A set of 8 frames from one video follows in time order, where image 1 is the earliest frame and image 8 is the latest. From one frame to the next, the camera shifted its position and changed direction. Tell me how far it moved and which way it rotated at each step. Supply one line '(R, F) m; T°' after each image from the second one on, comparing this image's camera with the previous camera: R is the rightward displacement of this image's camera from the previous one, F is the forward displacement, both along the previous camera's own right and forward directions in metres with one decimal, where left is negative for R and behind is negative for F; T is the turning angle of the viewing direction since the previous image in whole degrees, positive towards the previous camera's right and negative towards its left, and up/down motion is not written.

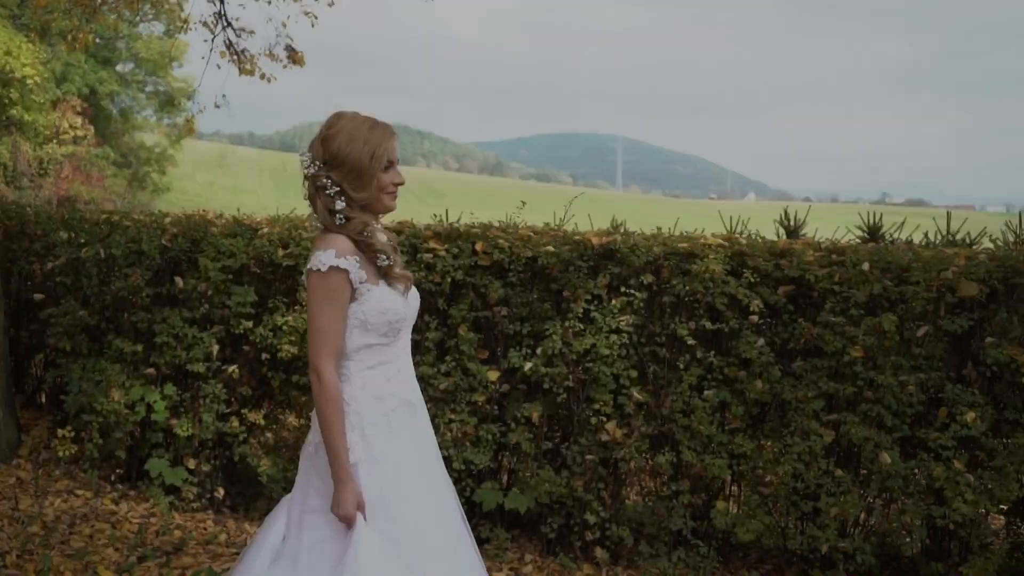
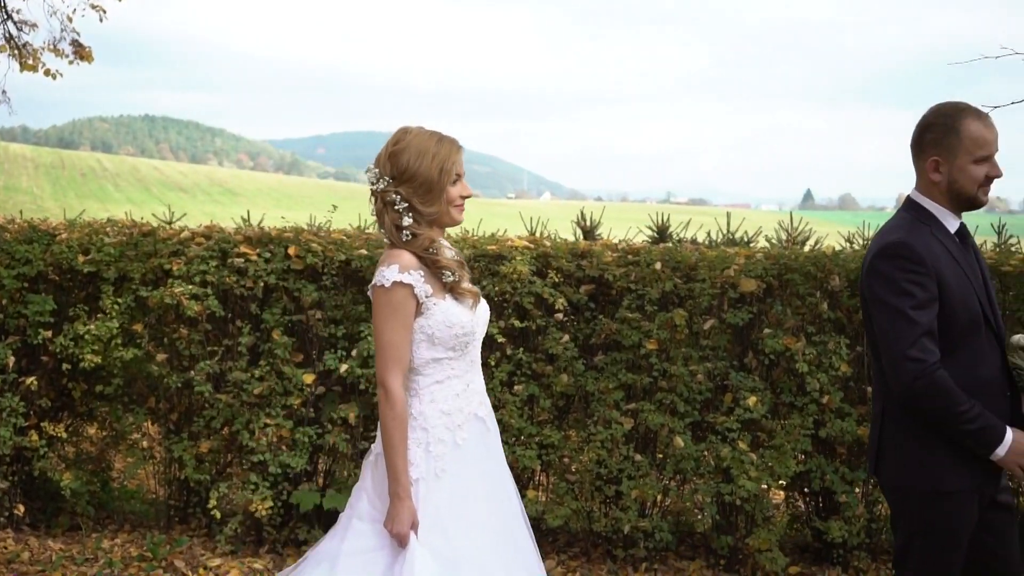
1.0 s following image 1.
(-0.1, -0.2) m; +11°
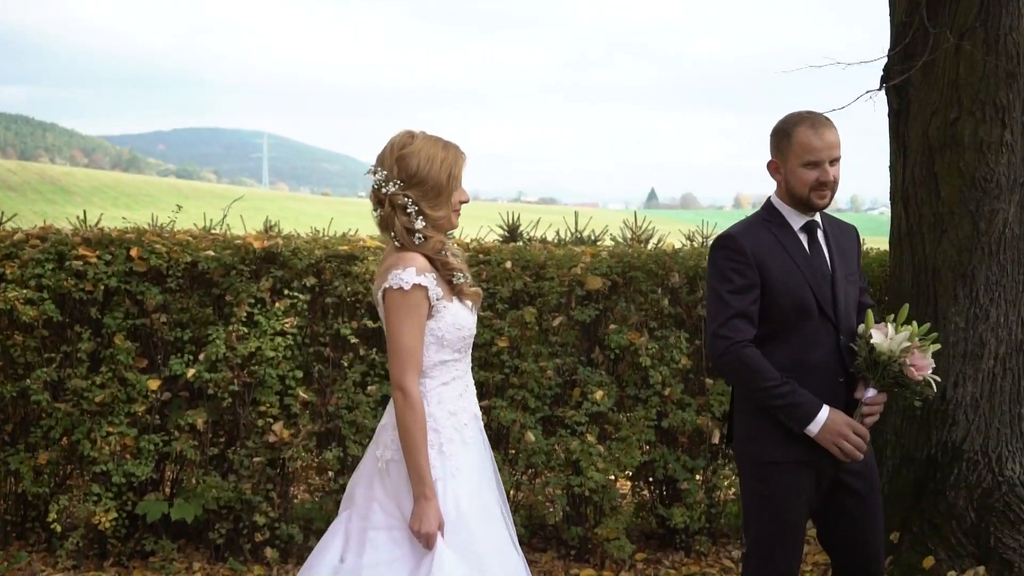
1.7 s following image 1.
(0.0, -0.1) m; +8°
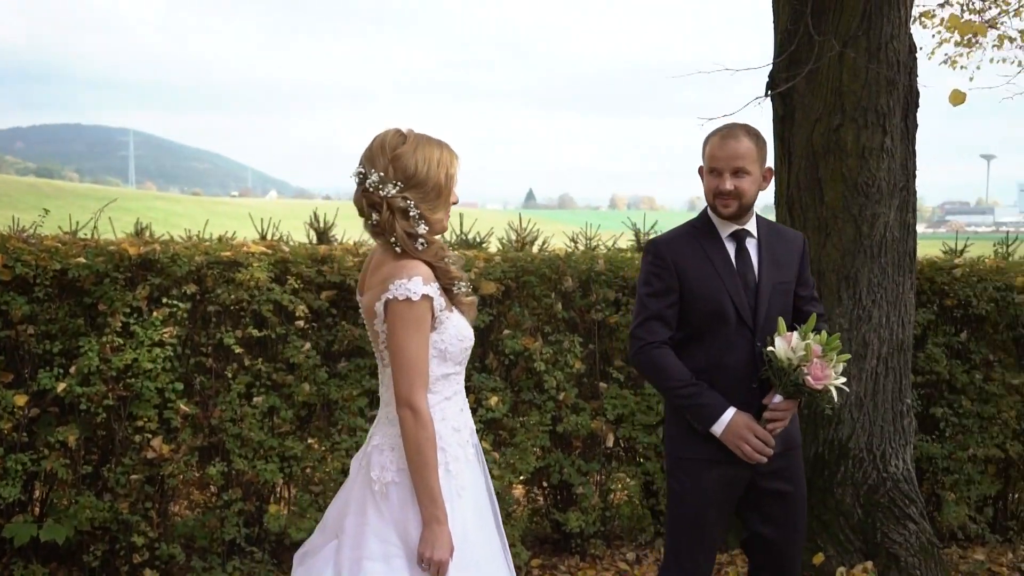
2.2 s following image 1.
(-0.1, +0.1) m; +7°
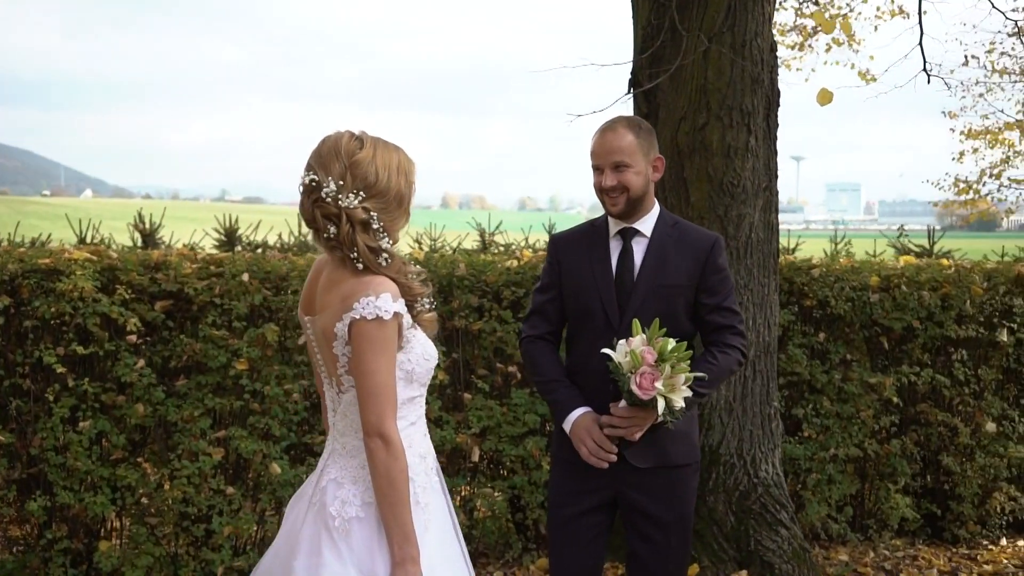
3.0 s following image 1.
(-0.1, +0.3) m; +9°
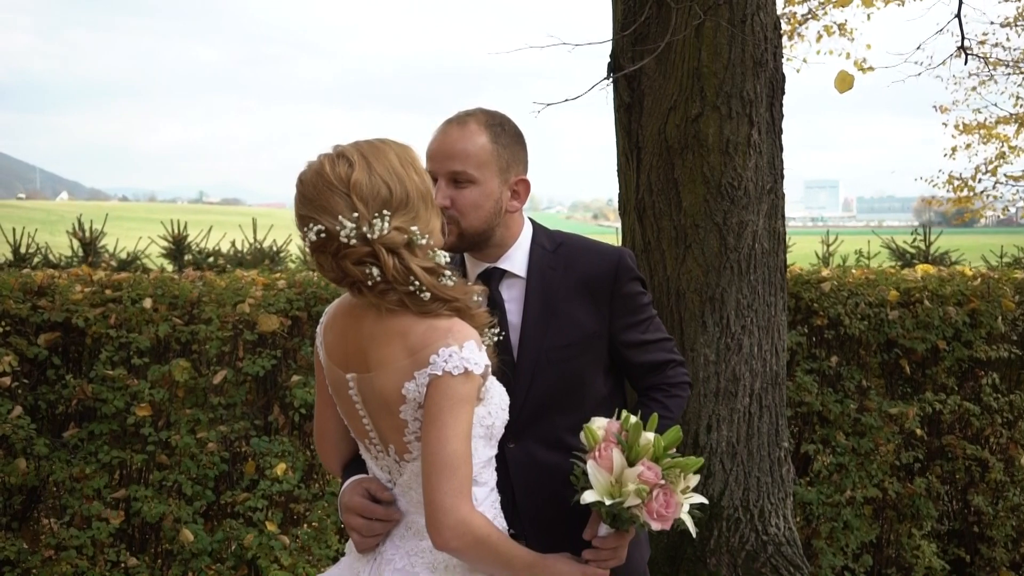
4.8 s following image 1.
(+0.1, +0.8) m; +1°
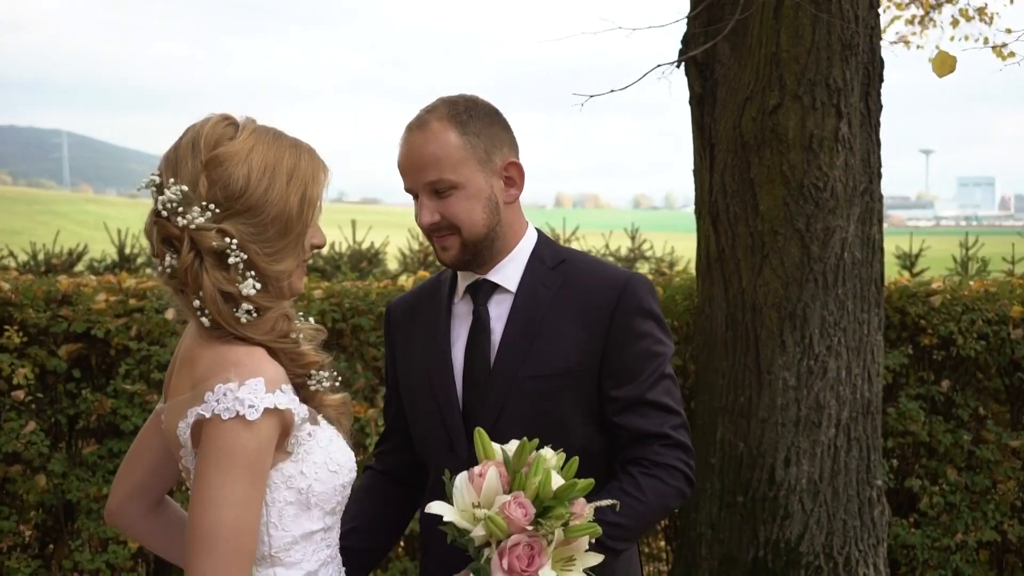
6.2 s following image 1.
(+0.3, +0.4) m; -7°
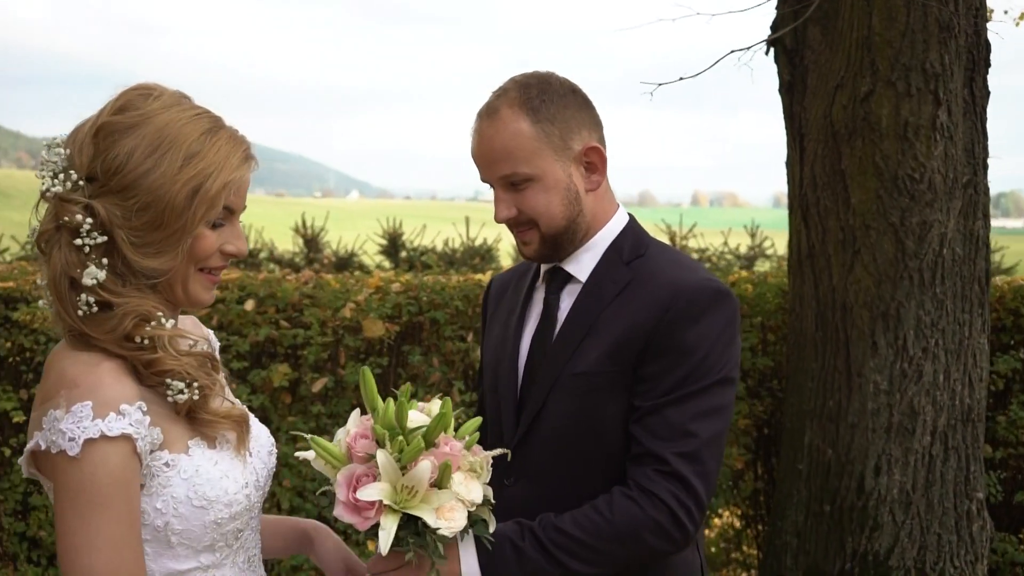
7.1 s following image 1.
(+0.2, +0.1) m; -7°
